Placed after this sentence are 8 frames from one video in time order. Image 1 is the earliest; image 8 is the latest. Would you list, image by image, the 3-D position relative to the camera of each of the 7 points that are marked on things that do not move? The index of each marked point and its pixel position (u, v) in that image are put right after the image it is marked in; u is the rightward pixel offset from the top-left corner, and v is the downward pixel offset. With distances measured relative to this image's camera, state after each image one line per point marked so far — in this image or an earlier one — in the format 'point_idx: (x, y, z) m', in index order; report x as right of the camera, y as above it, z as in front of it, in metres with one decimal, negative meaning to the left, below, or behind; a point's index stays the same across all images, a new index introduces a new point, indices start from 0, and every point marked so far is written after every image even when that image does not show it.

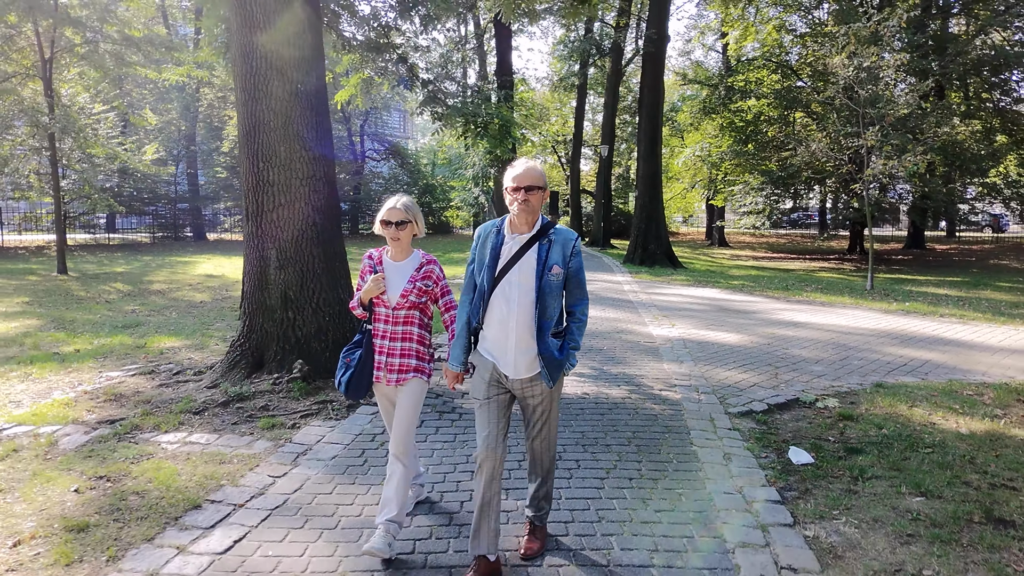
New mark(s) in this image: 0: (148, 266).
0: (-9.8, +0.6, +17.7) m
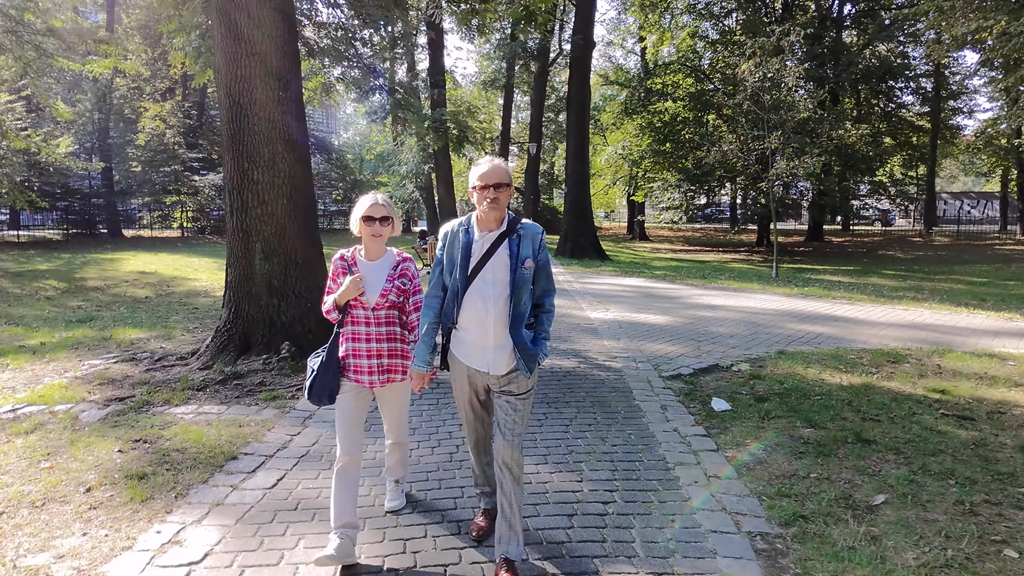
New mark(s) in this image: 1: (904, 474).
0: (-11.5, +0.6, +17.2) m
1: (+2.2, -1.0, +3.7) m
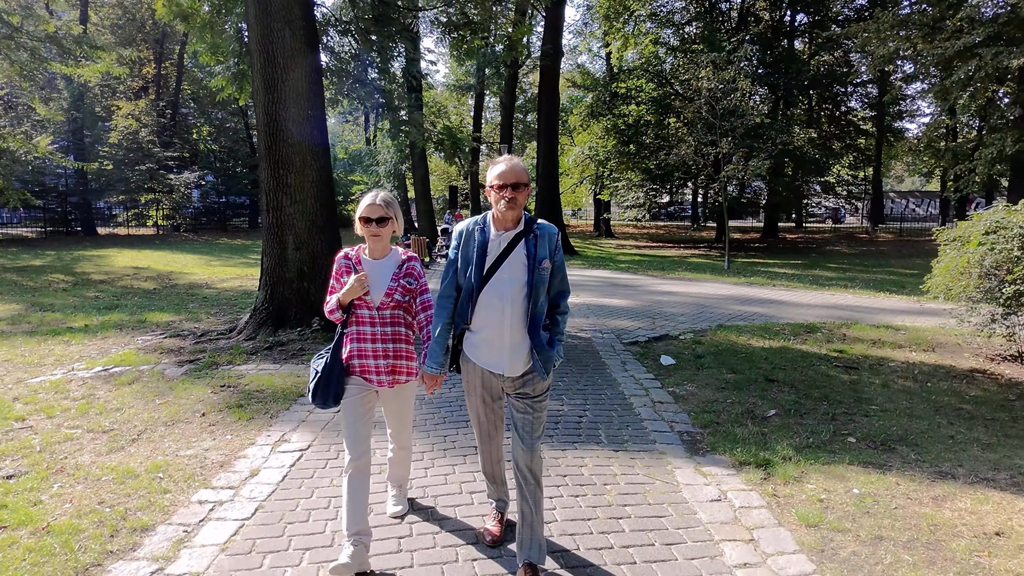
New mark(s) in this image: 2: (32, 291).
0: (-12.2, +0.8, +17.9) m
1: (+2.2, -0.9, +5.1) m
2: (-8.6, -0.1, +11.8) m
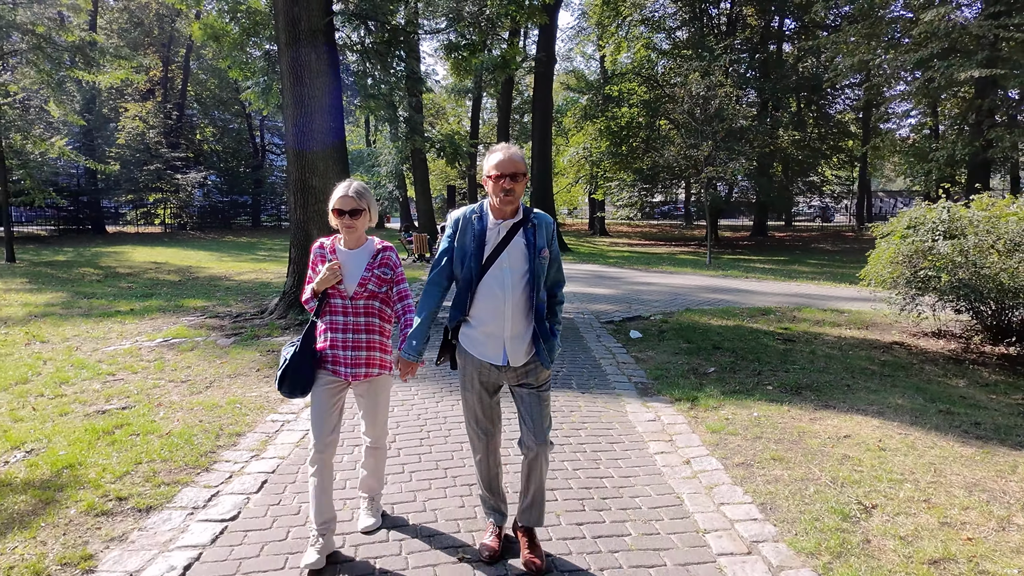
0: (-12.3, +0.9, +19.1) m
1: (+2.1, -0.7, +6.3) m
2: (-8.7, +0.1, +12.9) m
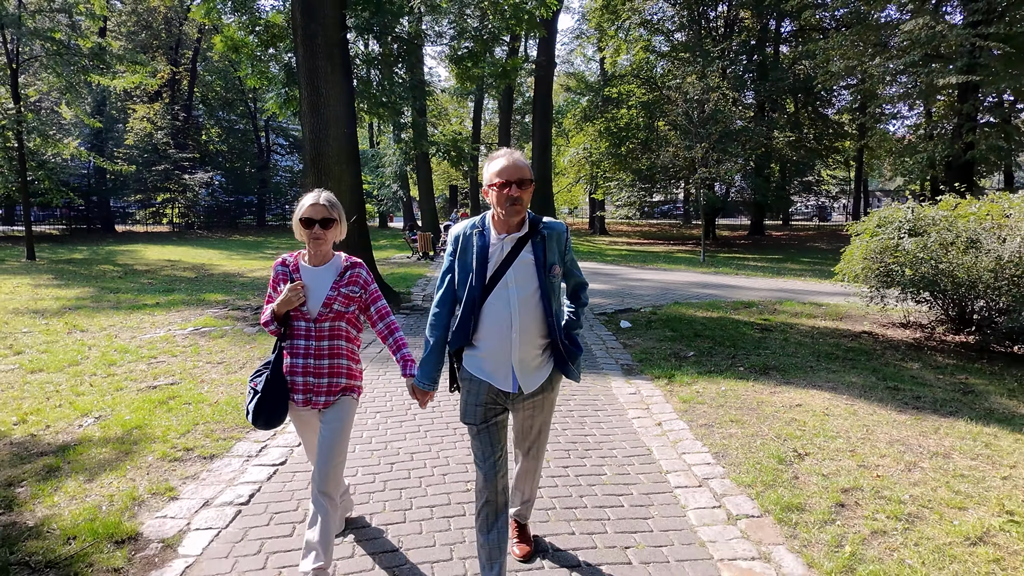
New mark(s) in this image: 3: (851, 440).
0: (-12.3, +1.0, +19.8) m
1: (+2.1, -0.6, +7.0) m
2: (-8.7, +0.2, +13.6) m
3: (+2.1, -0.9, +4.1) m
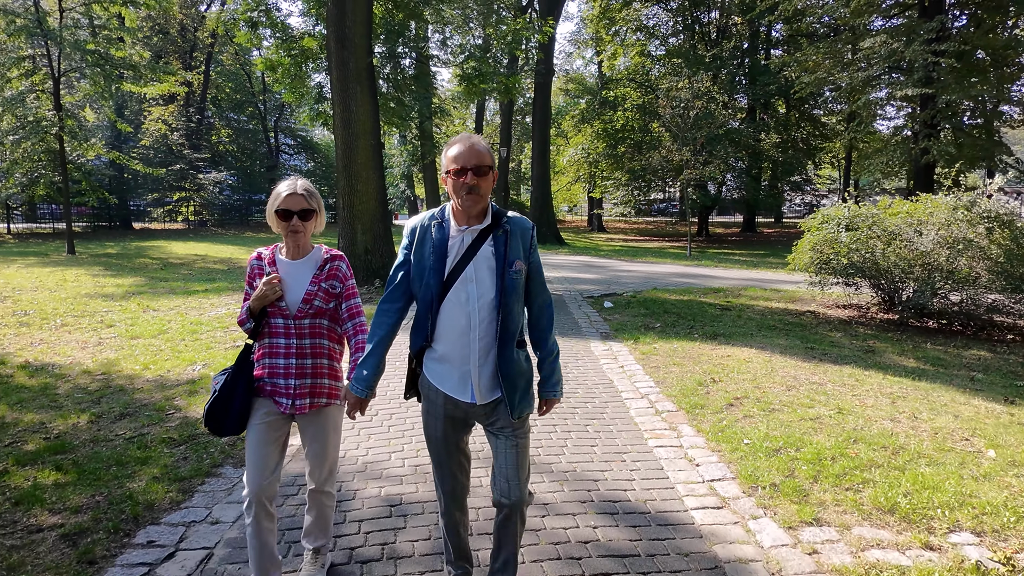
0: (-12.3, +1.3, +21.4) m
1: (+2.1, -0.4, +8.6) m
2: (-8.7, +0.4, +15.2) m
3: (+2.1, -0.7, +5.7) m
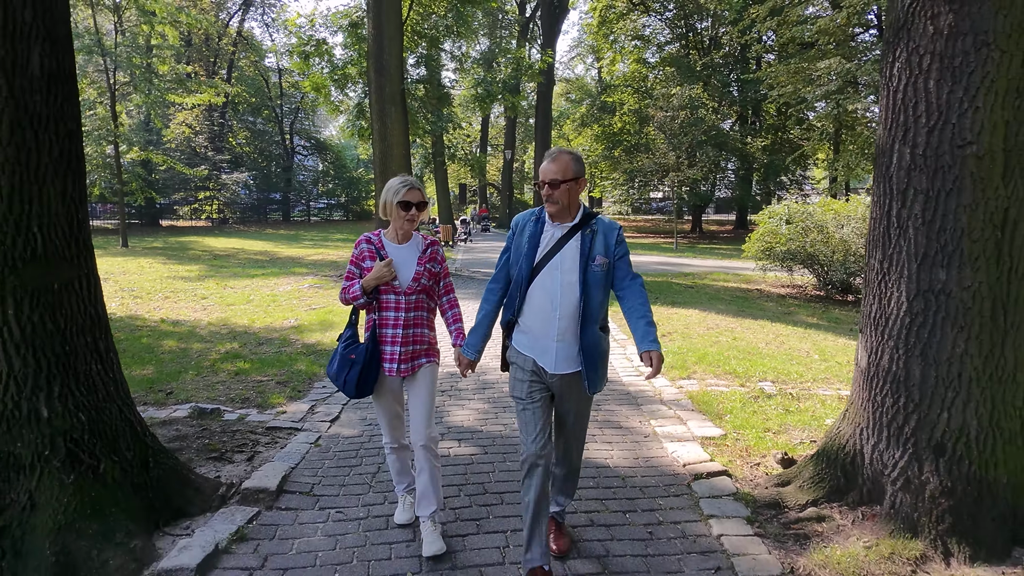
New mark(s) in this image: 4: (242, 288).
0: (-12.1, +1.6, +23.8) m
1: (+2.2, -0.1, +11.0) m
2: (-8.5, +0.8, +17.6) m
3: (+2.2, -0.4, +8.0) m
4: (-5.0, 0.0, +12.3) m
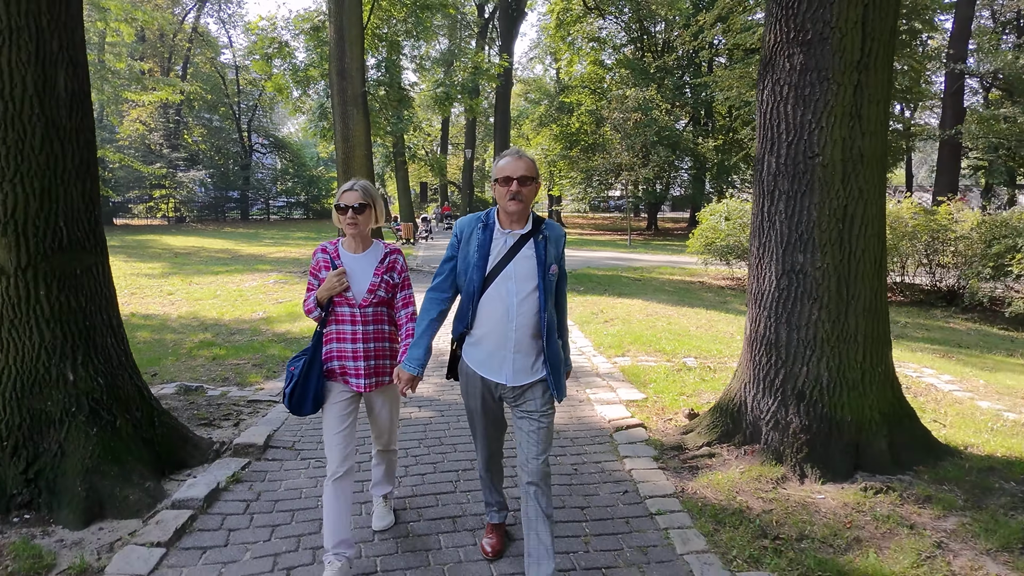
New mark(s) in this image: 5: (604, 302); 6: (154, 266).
0: (-13.6, +1.7, +23.7) m
1: (+1.5, 0.0, +11.7) m
2: (-9.7, +0.8, +17.8) m
3: (+1.6, -0.3, +8.8) m
4: (-5.9, +0.1, +12.6) m
5: (+1.3, -0.2, +9.5) m
6: (-8.5, +0.5, +15.4) m
